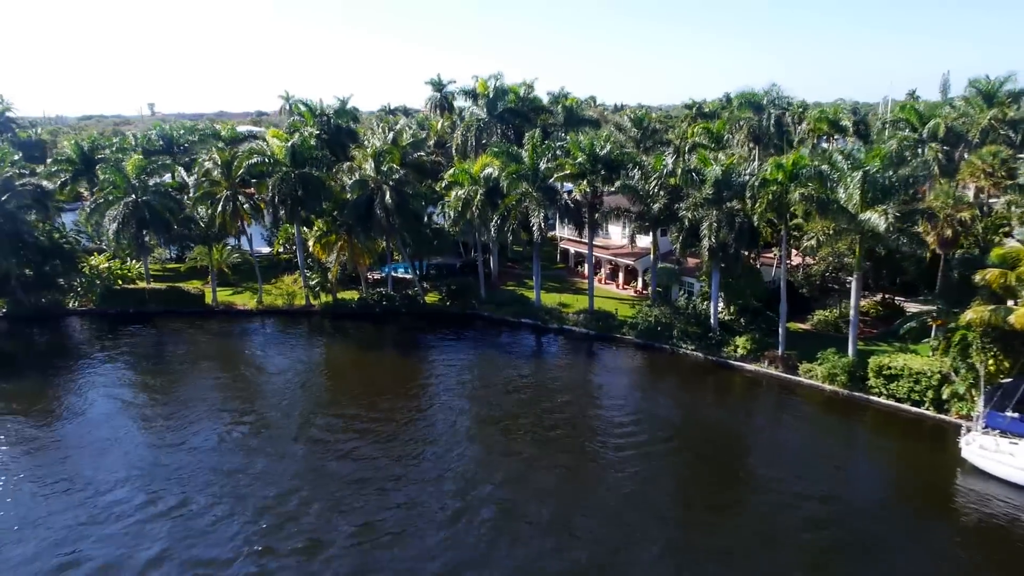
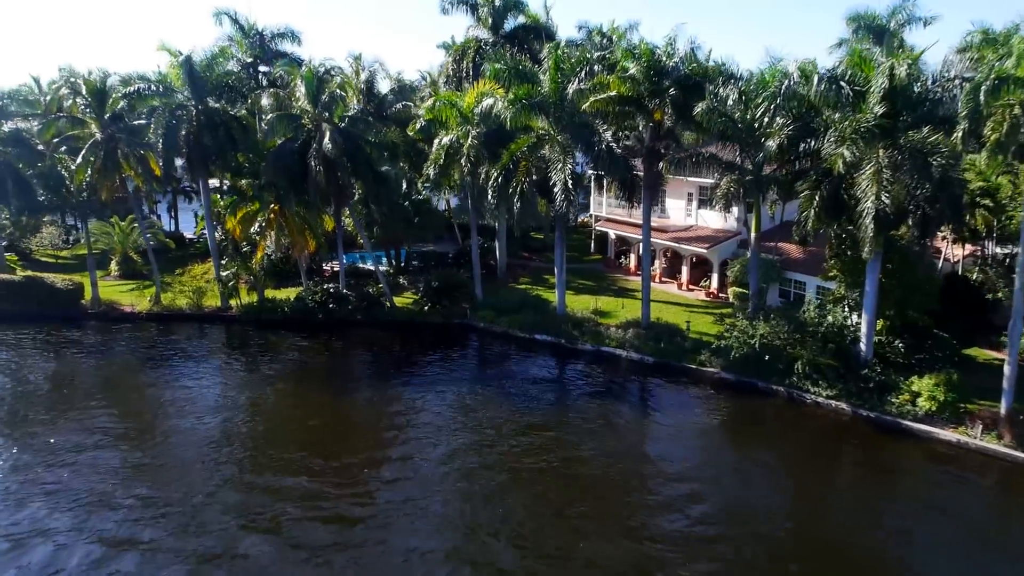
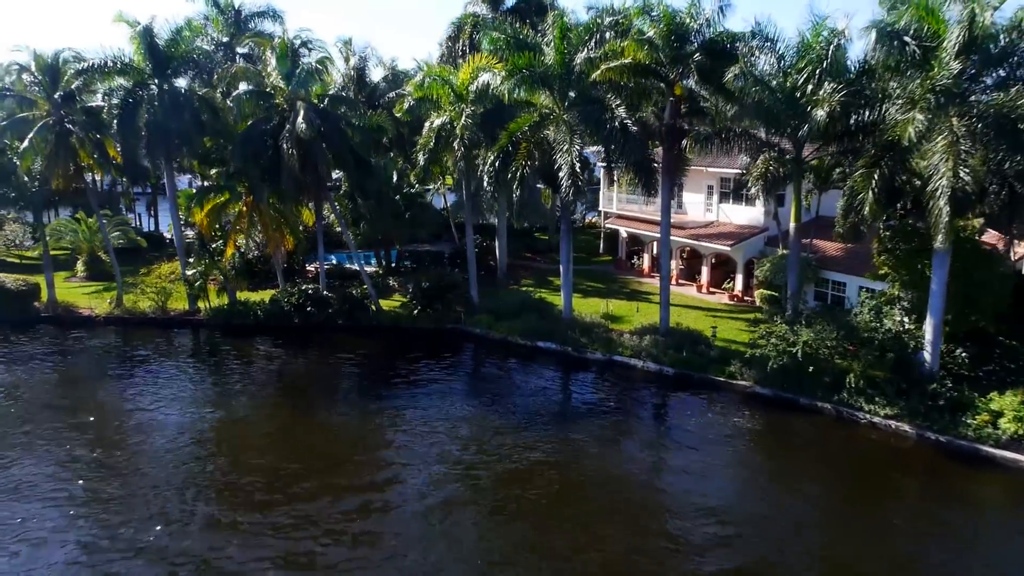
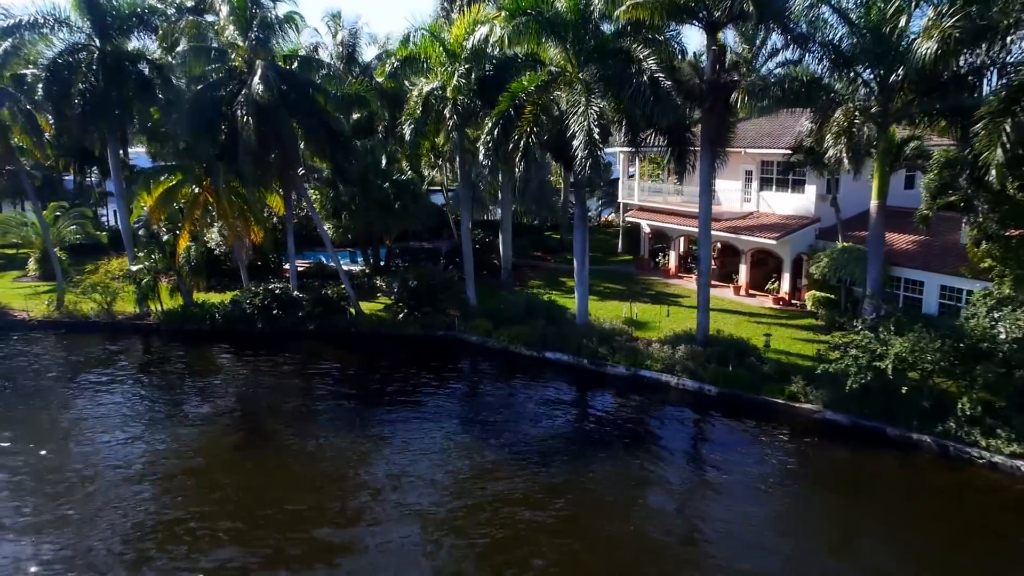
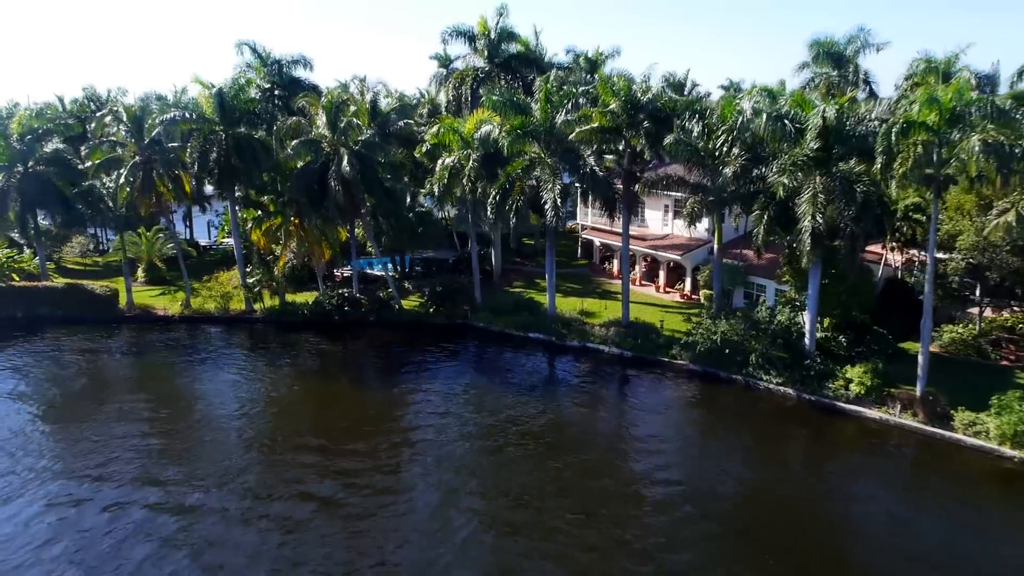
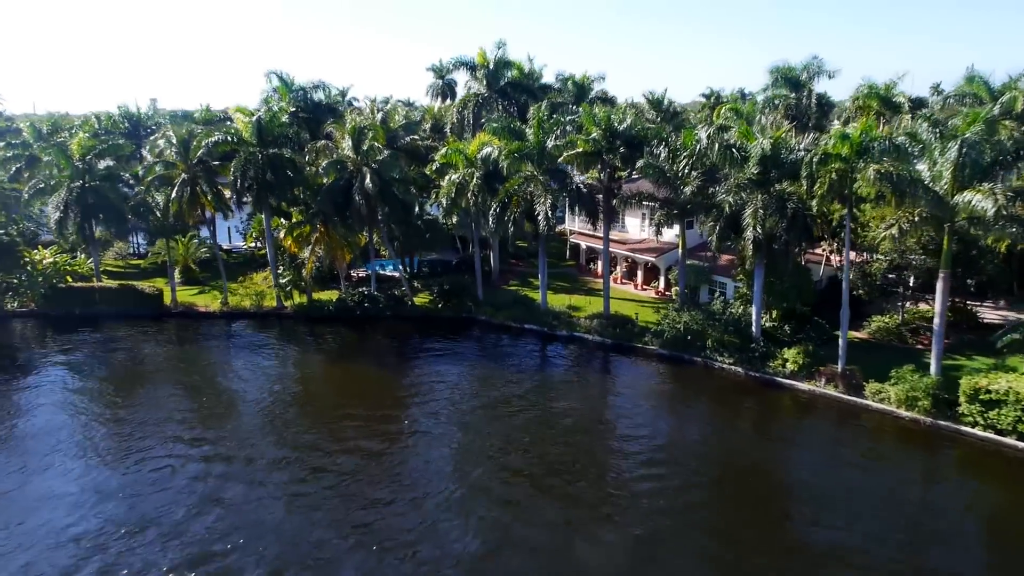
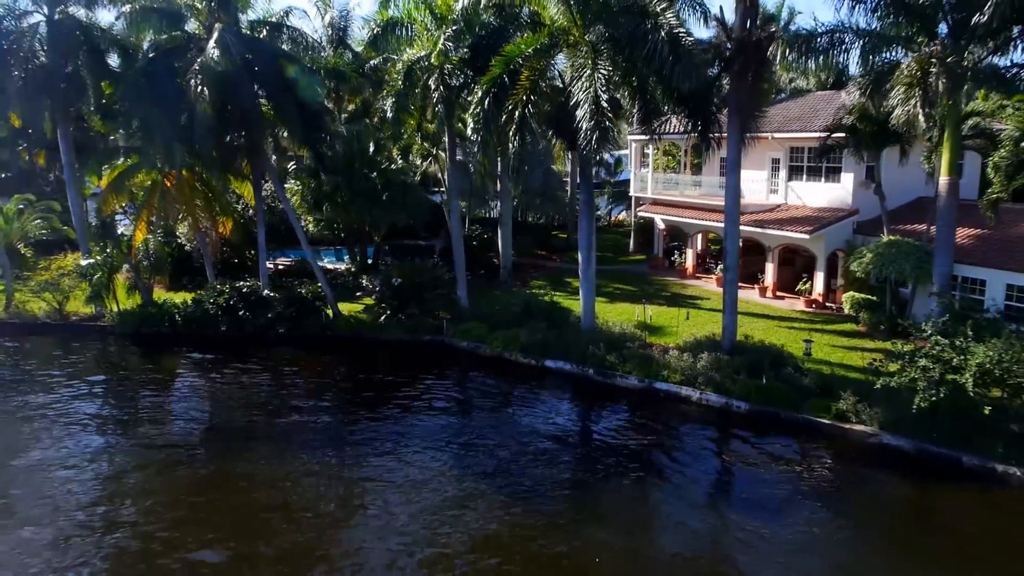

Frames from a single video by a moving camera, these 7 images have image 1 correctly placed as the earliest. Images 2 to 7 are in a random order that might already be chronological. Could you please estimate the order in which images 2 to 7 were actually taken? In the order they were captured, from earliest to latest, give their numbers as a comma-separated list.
6, 5, 2, 3, 4, 7
